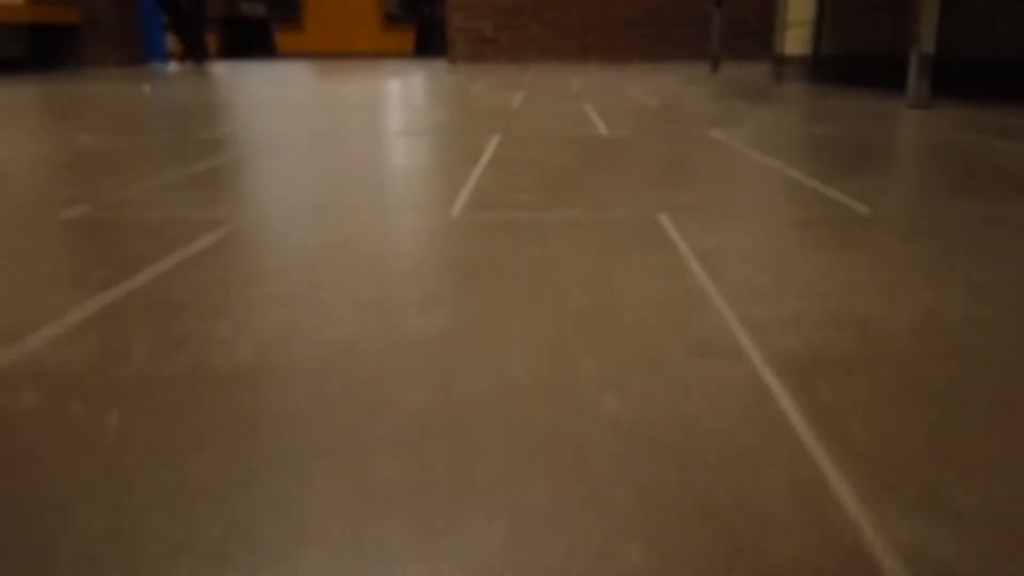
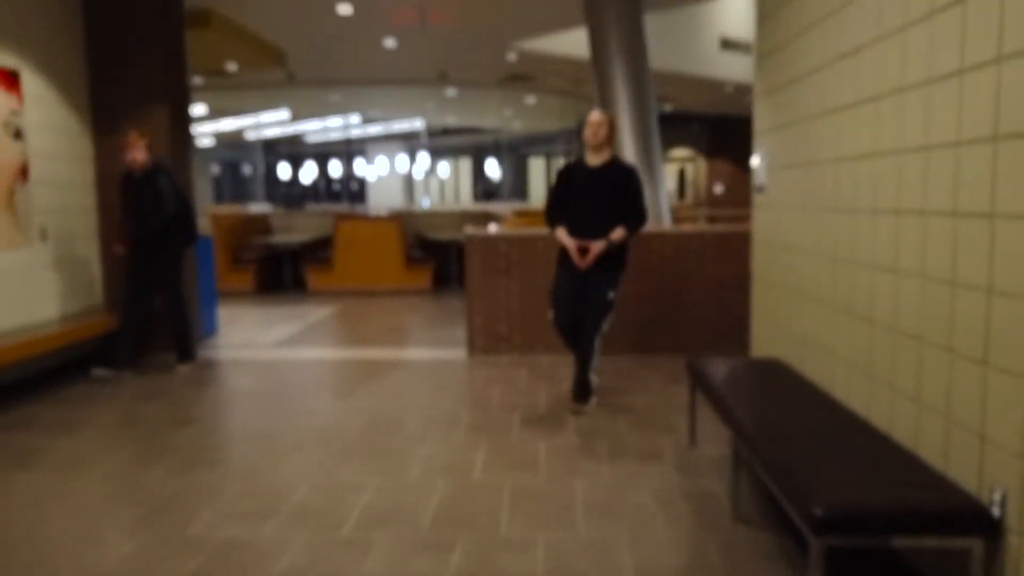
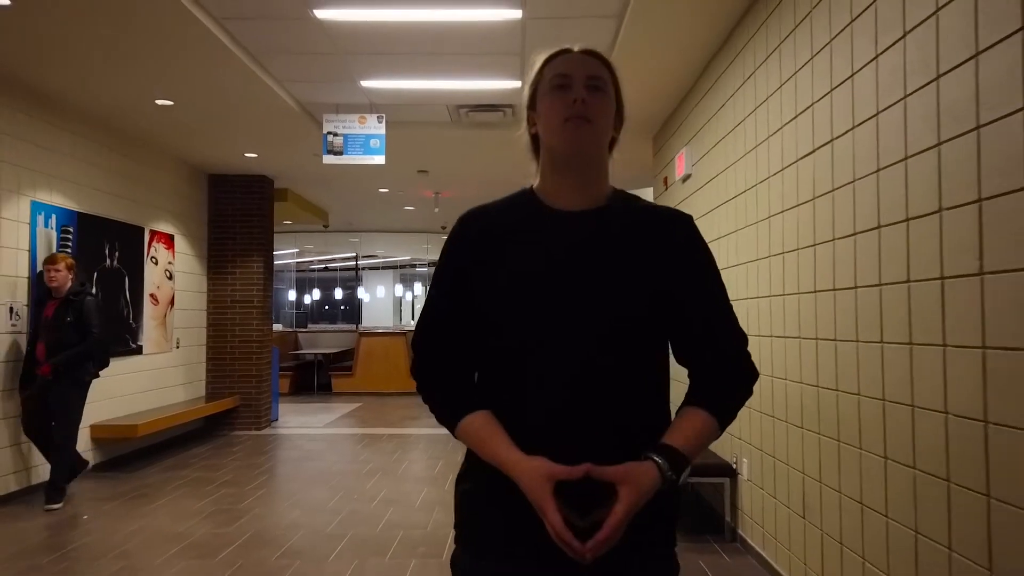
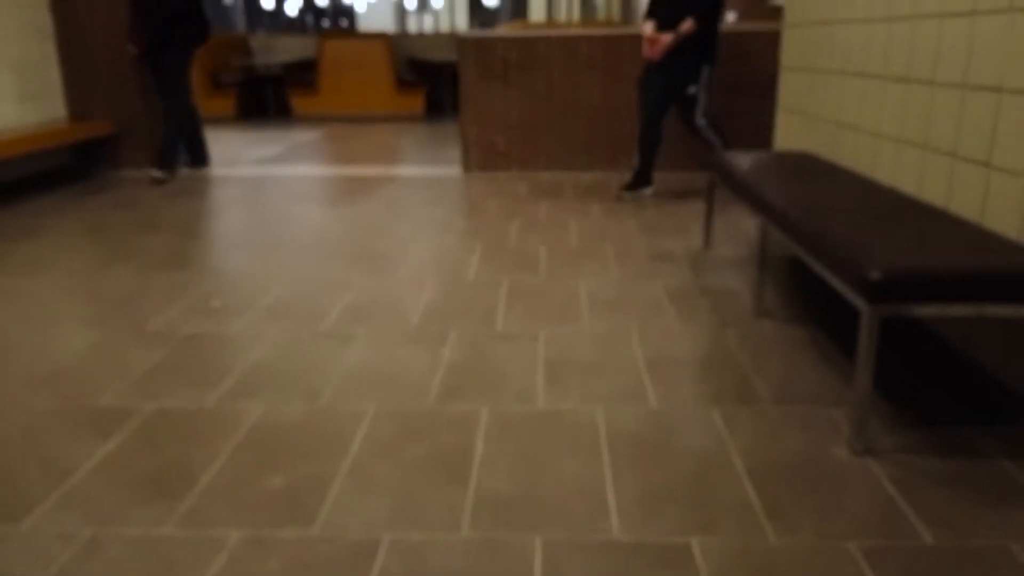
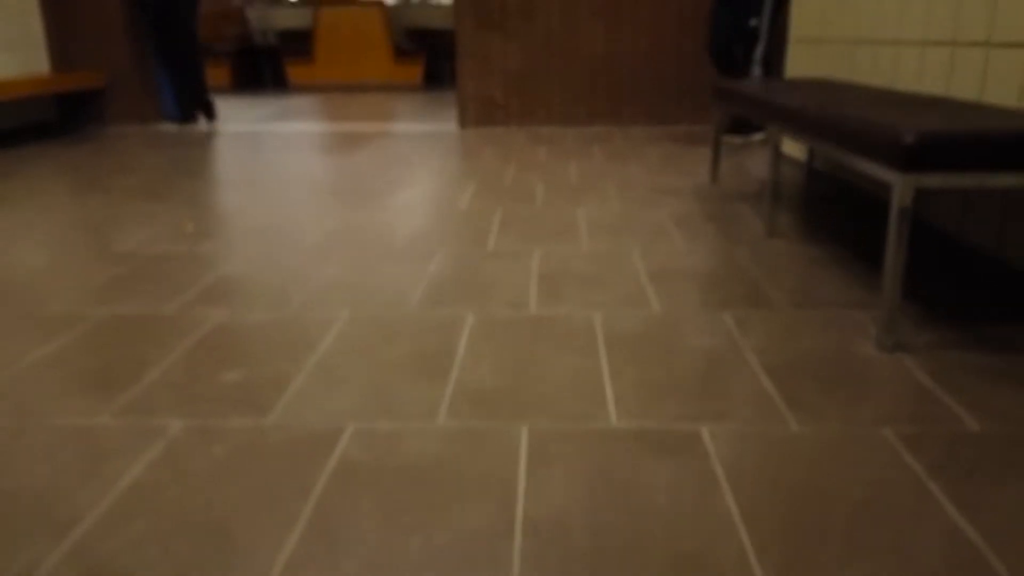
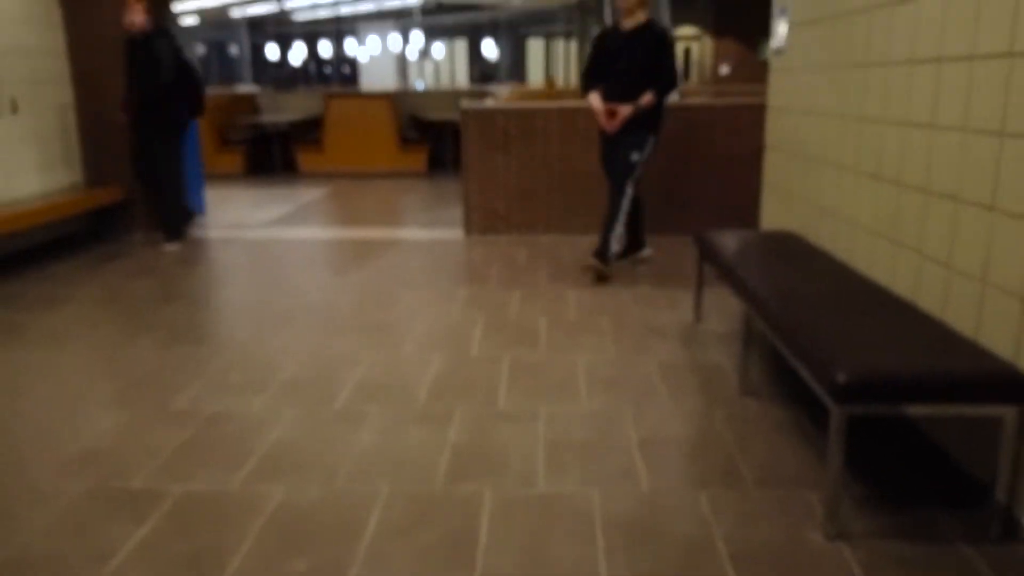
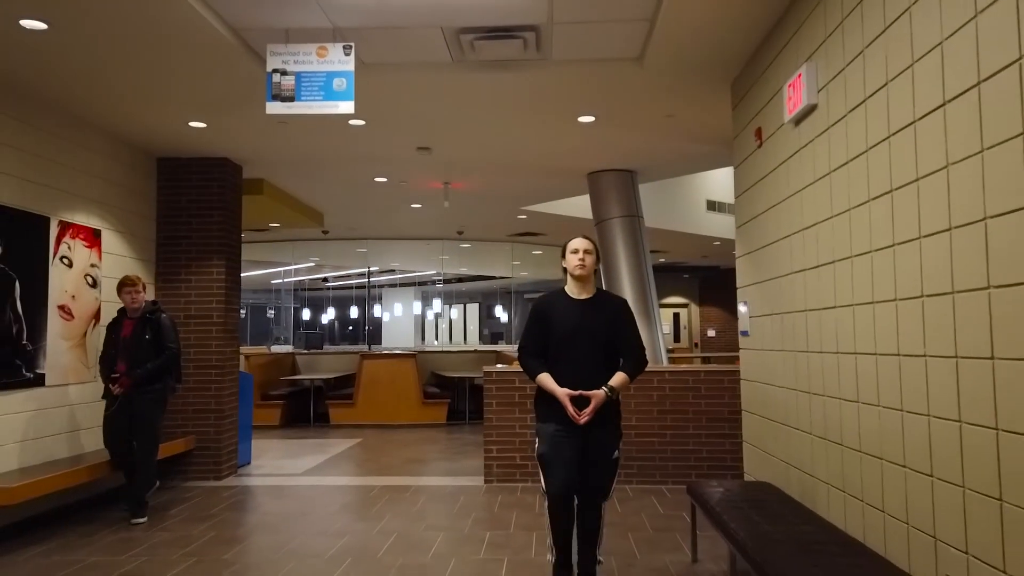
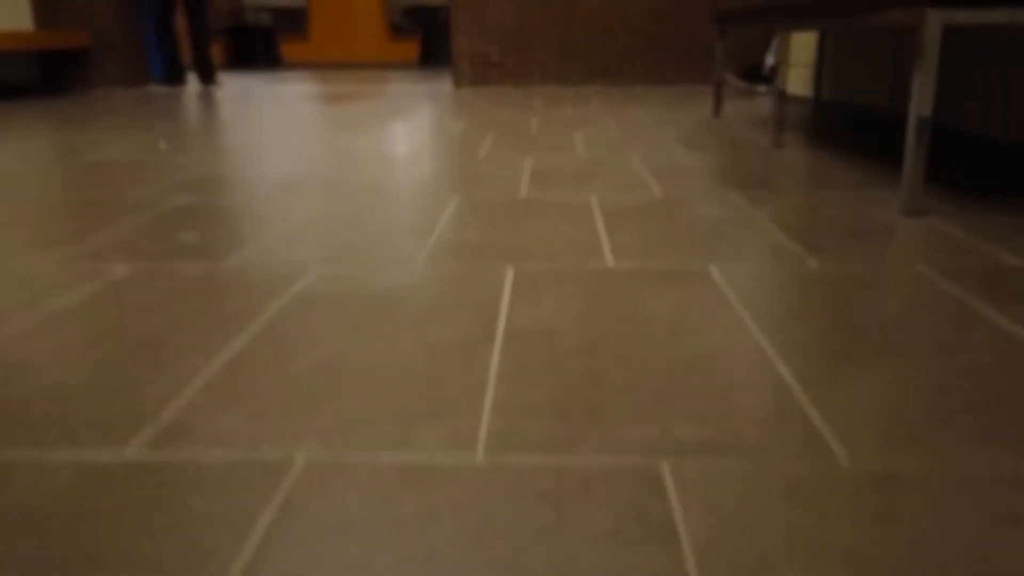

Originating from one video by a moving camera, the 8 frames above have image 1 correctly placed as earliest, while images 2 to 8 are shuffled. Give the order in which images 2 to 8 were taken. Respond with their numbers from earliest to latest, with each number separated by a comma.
8, 5, 4, 6, 2, 7, 3
